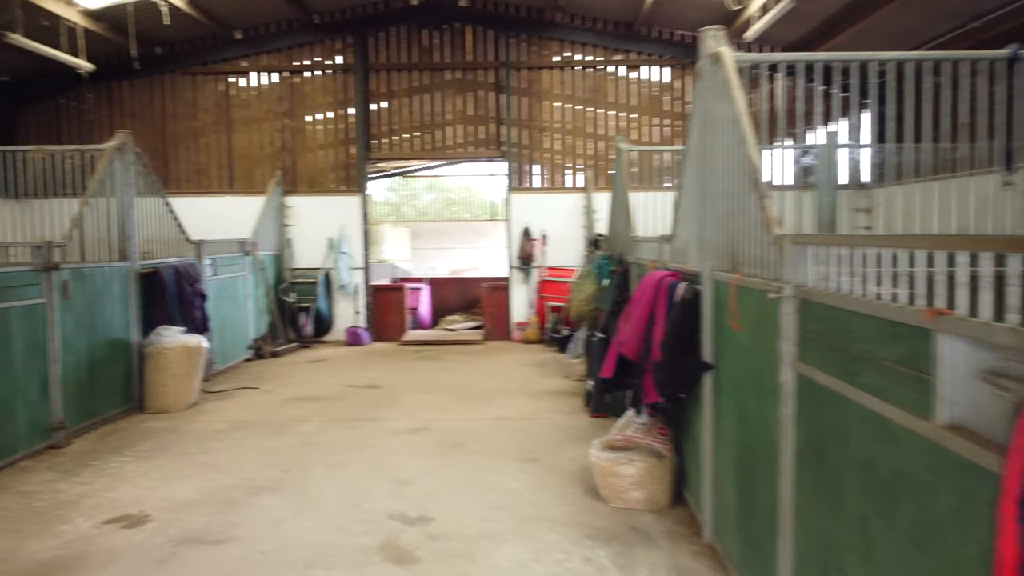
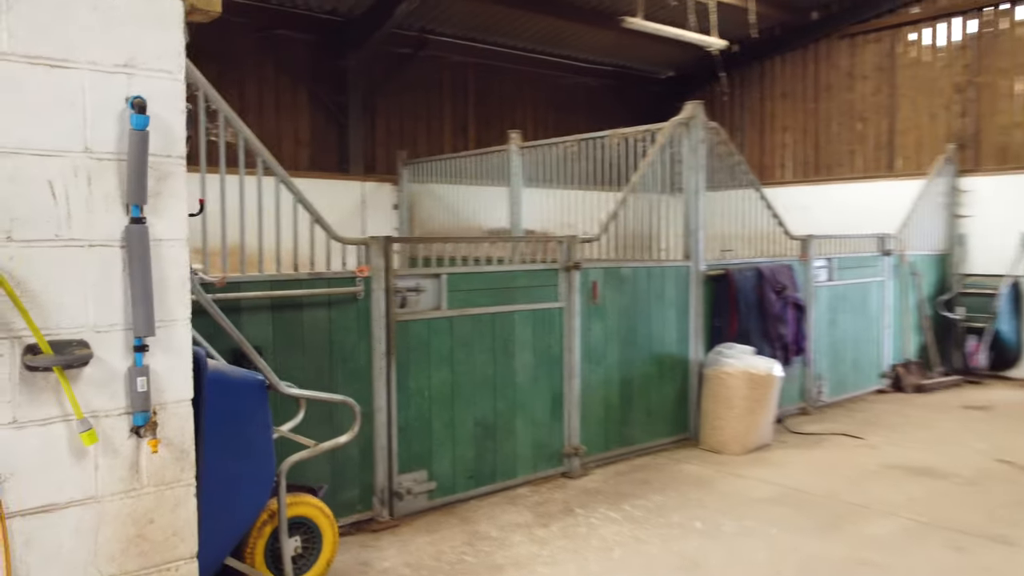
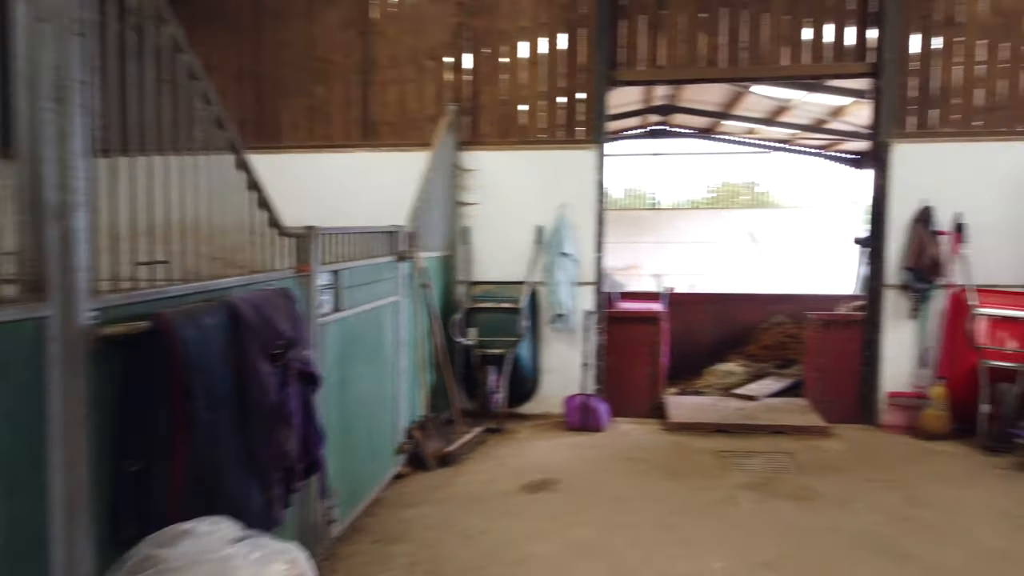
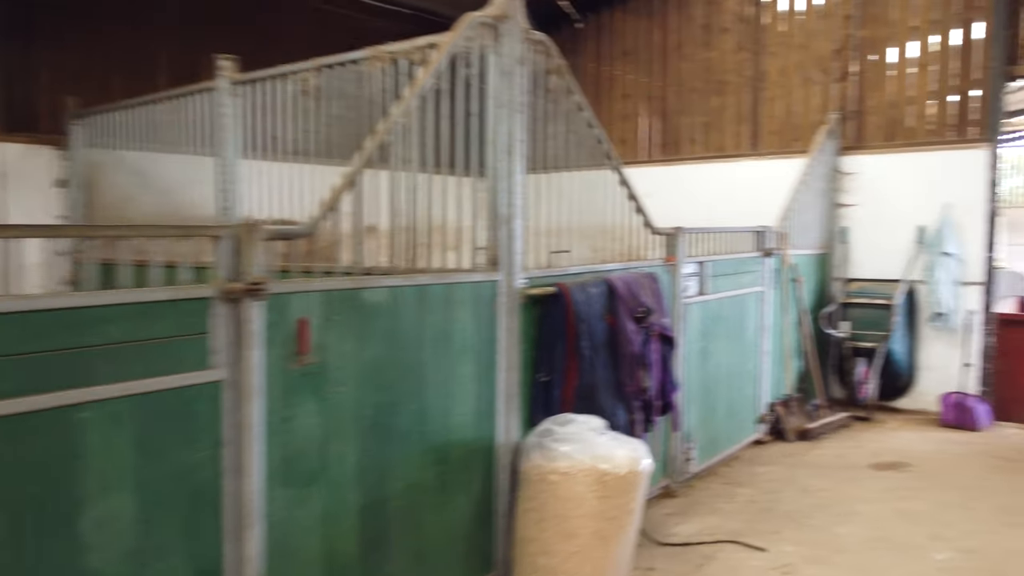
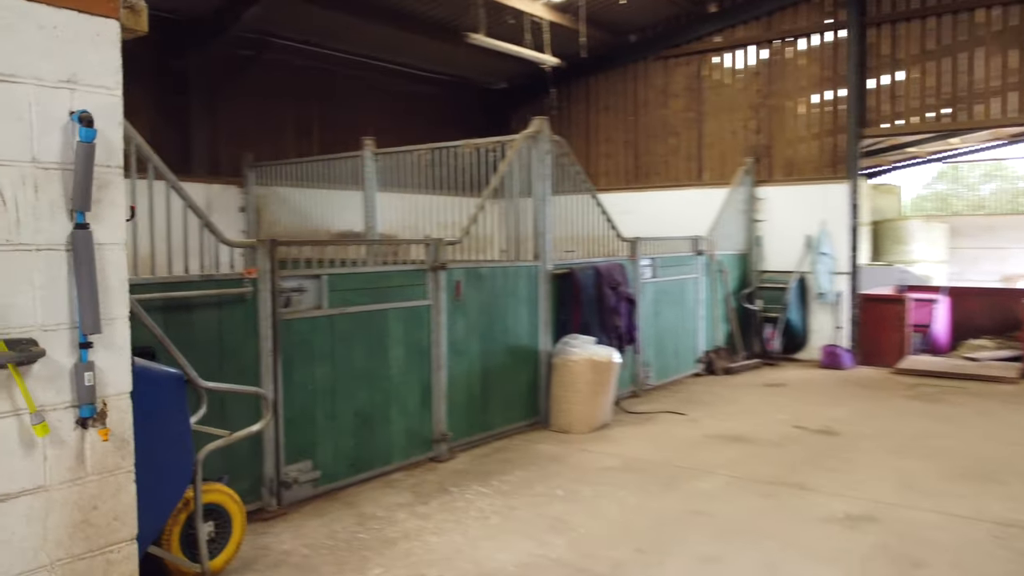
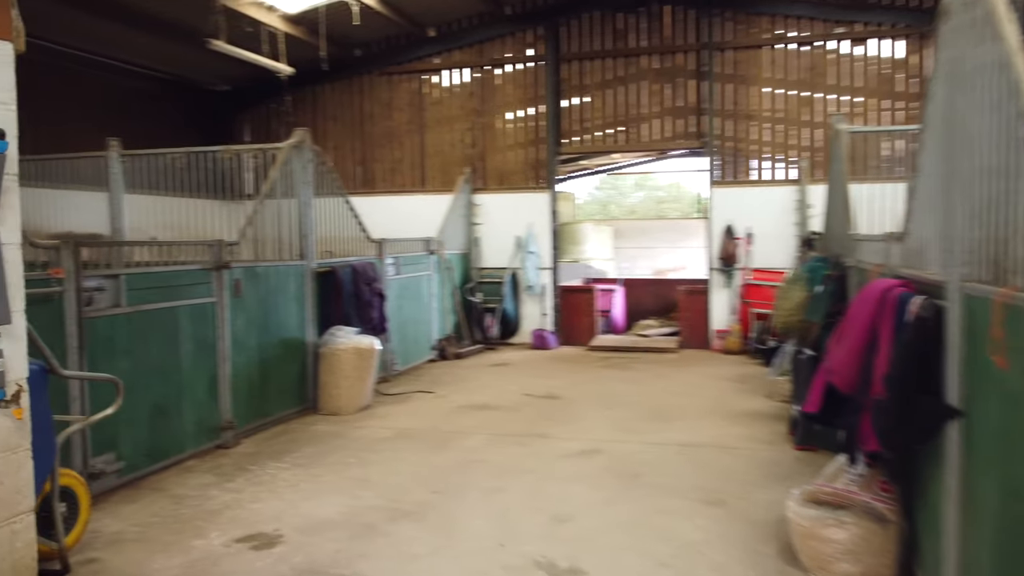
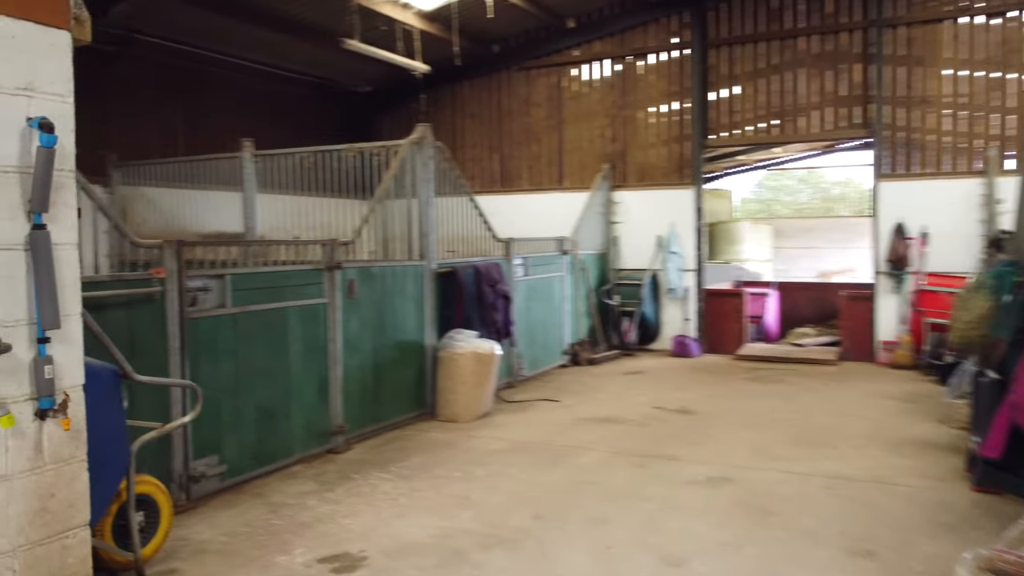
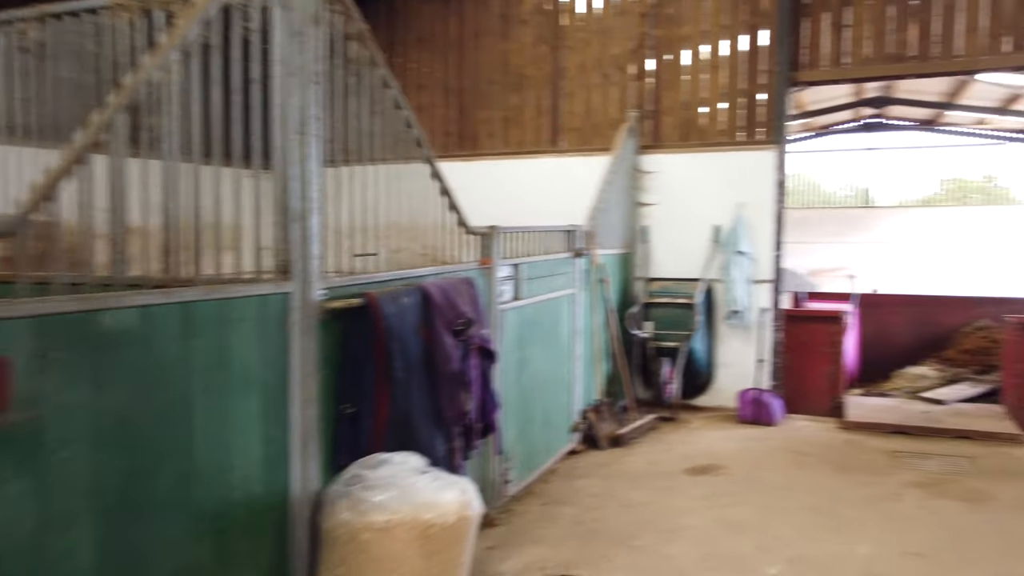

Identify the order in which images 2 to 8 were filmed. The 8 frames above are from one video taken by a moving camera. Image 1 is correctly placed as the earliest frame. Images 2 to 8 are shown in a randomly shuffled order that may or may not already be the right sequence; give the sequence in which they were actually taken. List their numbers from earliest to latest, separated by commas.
6, 7, 5, 2, 4, 8, 3
